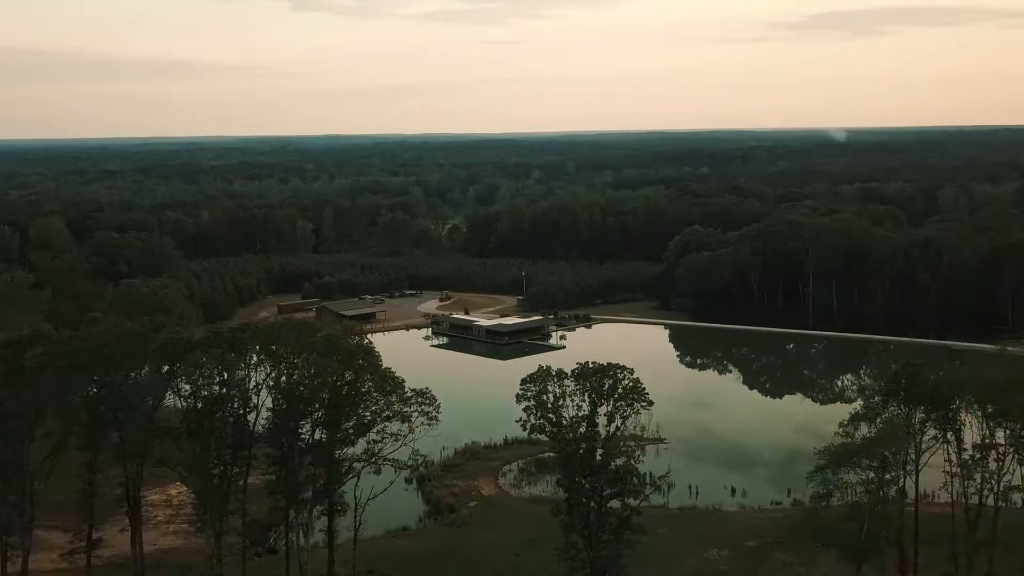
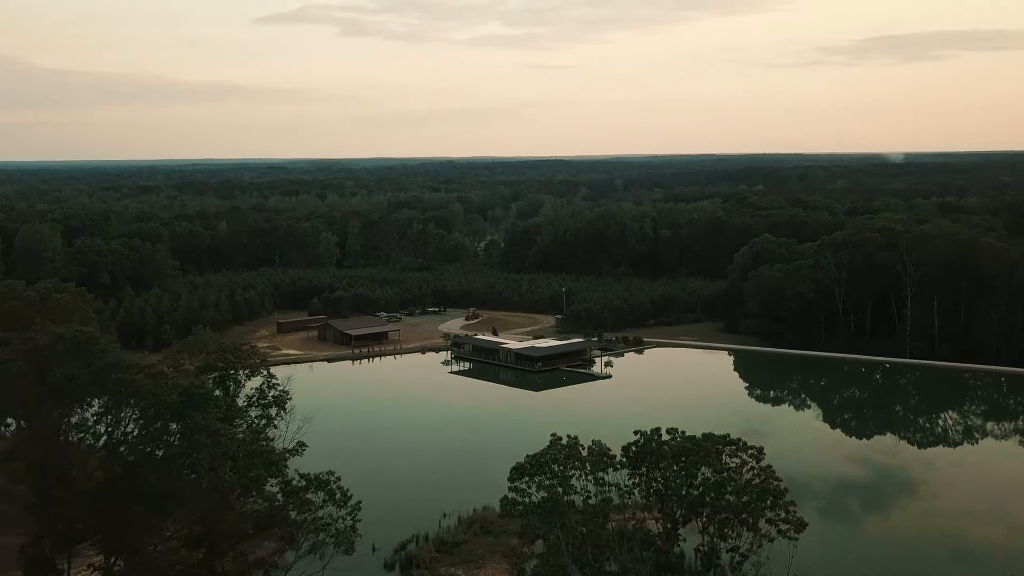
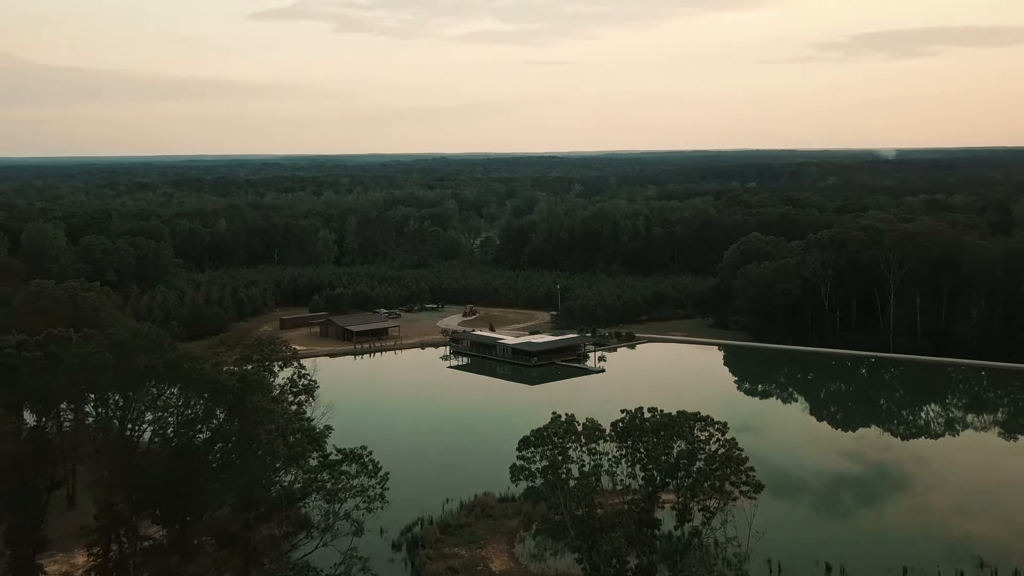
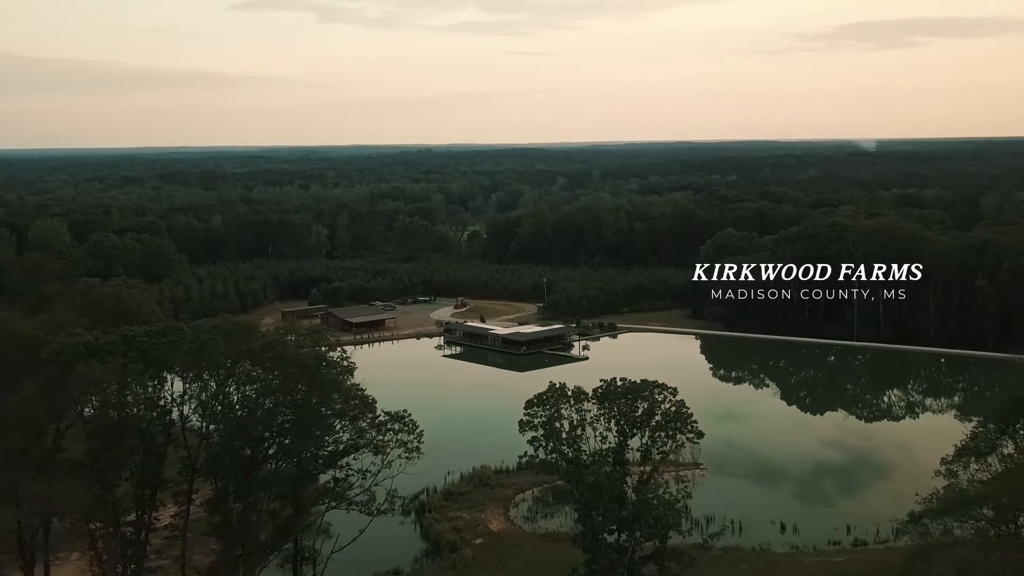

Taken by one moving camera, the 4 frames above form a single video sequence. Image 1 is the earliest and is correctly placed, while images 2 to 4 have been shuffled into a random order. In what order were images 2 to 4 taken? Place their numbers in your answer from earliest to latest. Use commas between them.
4, 3, 2
